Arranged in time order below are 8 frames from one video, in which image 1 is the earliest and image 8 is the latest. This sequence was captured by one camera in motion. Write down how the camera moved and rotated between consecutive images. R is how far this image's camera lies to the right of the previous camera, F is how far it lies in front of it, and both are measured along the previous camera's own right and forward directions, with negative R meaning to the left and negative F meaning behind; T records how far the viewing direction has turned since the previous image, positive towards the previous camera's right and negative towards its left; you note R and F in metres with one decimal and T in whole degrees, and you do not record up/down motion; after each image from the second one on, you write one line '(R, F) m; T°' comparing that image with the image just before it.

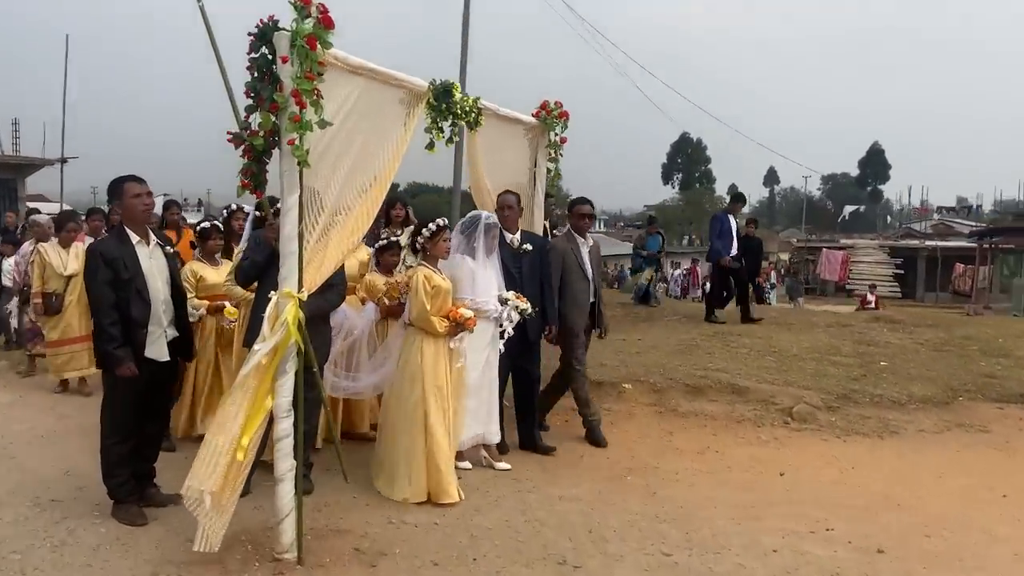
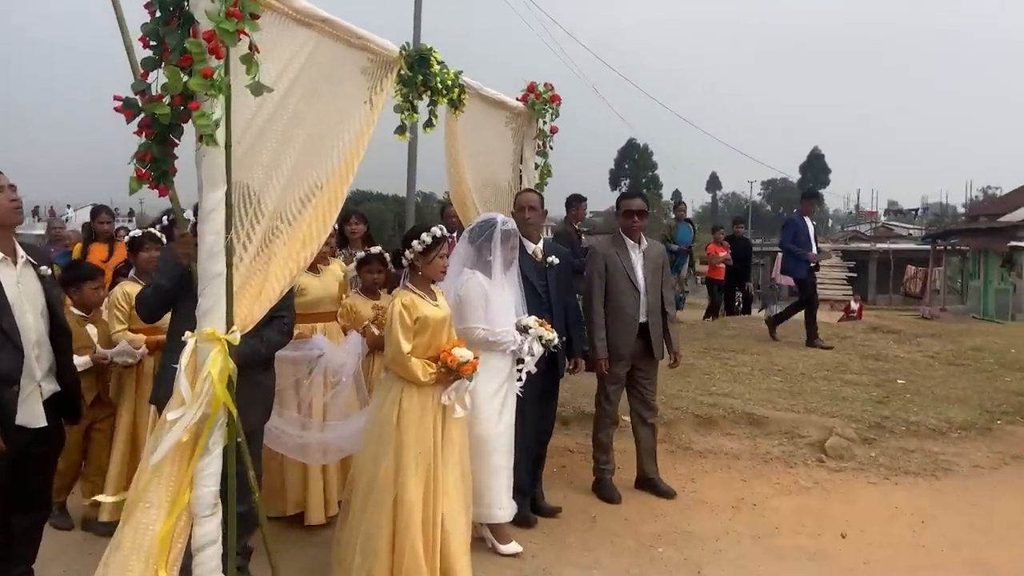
(-0.3, +1.3) m; +4°
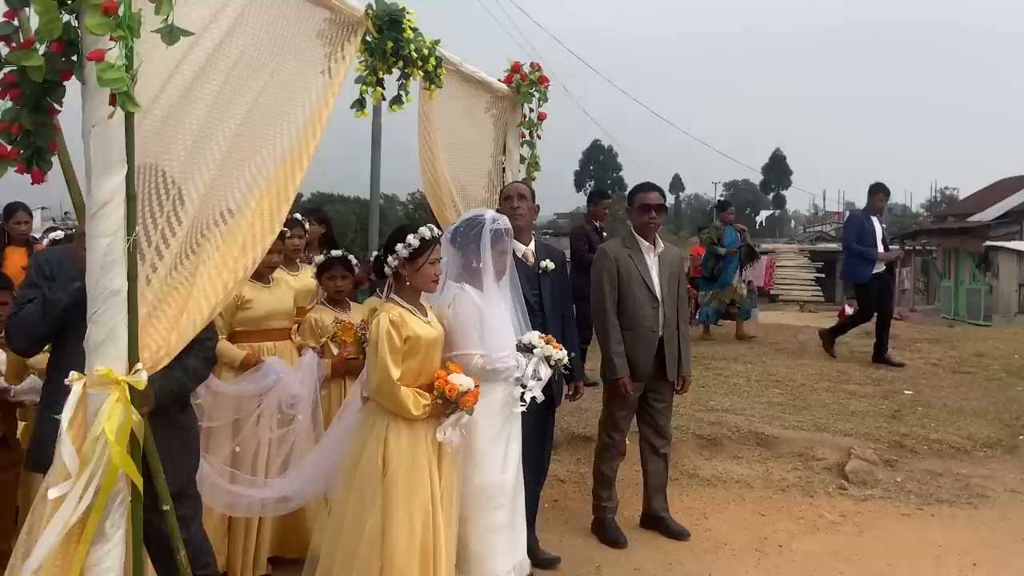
(-0.1, +0.8) m; +3°
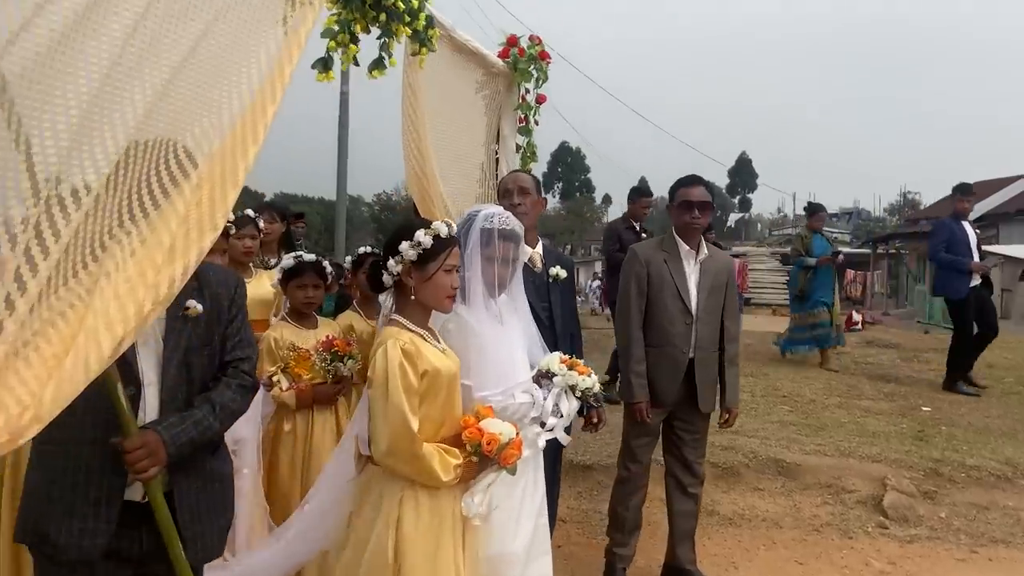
(-0.2, +0.8) m; +3°
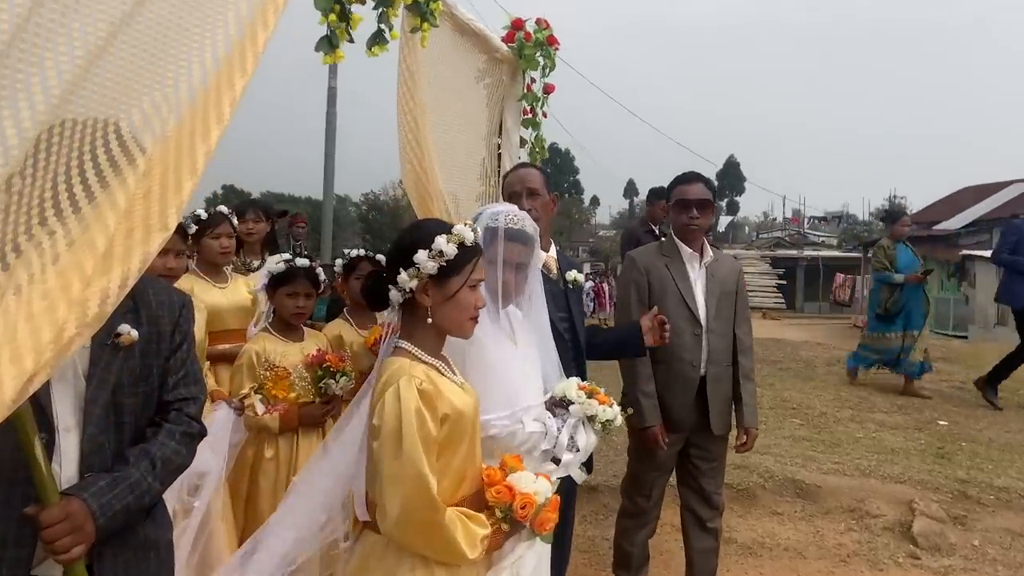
(-0.1, +0.4) m; +1°
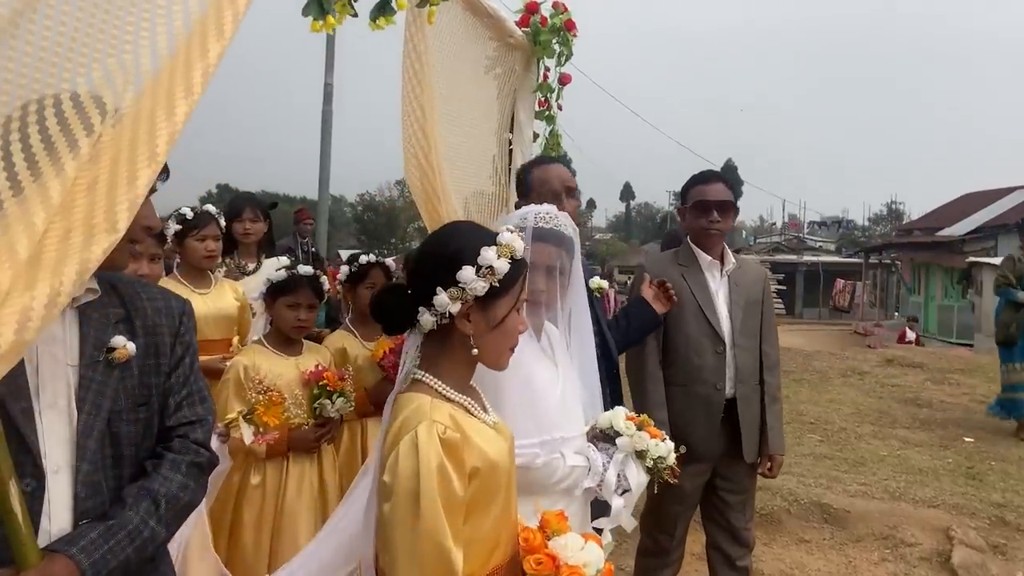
(-0.1, +0.4) m; 0°
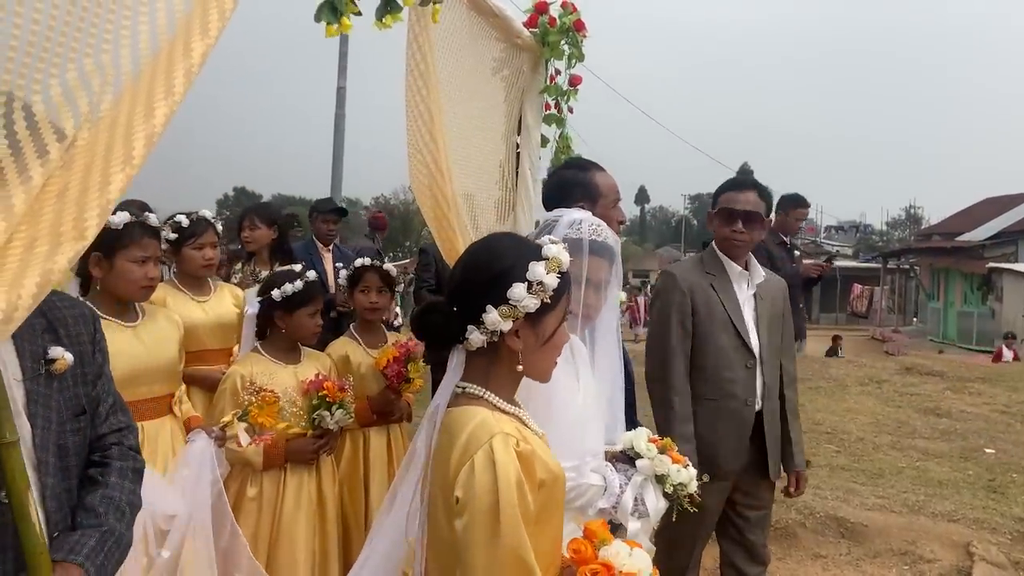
(0.0, +0.1) m; -1°
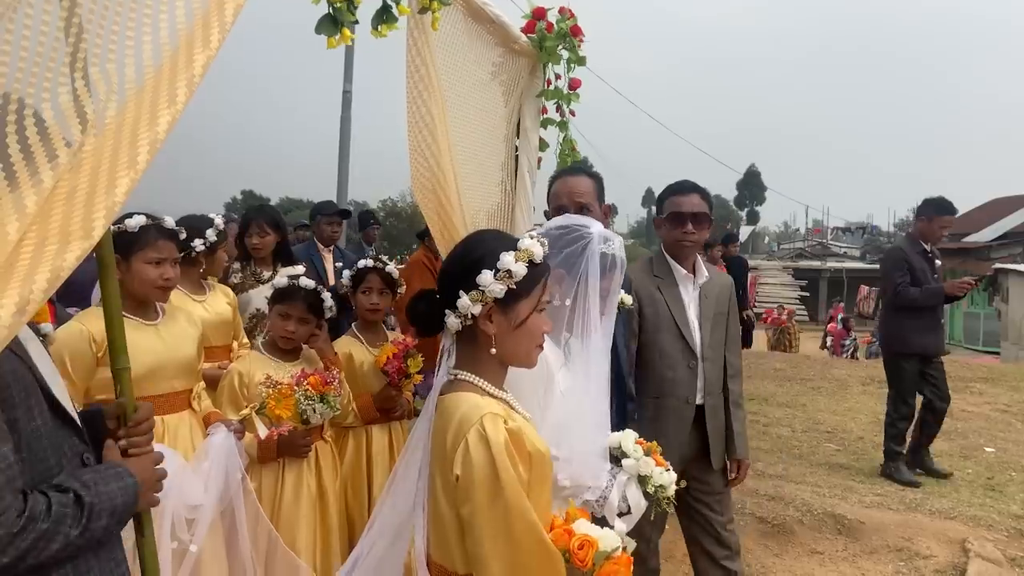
(0.0, -0.1) m; -1°
